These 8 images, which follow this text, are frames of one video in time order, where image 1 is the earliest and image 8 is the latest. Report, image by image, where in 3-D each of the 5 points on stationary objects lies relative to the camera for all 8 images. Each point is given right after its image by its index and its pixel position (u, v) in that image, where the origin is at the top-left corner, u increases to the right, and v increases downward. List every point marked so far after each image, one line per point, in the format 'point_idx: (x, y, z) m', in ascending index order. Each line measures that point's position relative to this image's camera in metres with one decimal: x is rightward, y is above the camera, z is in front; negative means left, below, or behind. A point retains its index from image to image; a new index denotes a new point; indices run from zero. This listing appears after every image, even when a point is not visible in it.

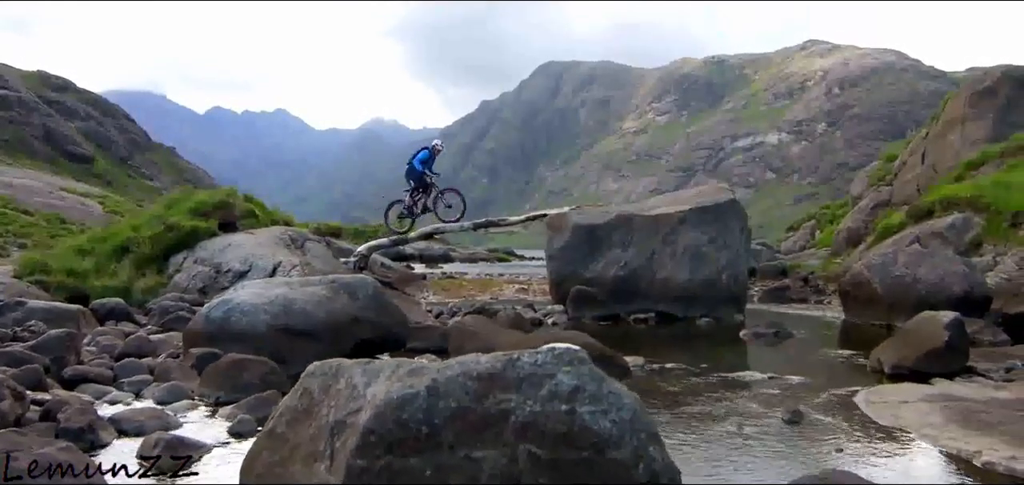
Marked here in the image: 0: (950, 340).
0: (+8.2, -1.8, +15.8) m
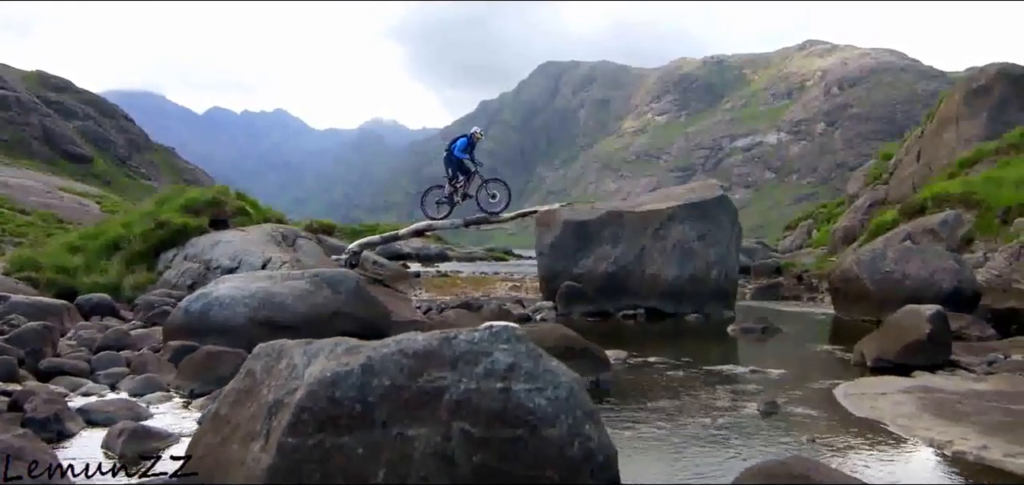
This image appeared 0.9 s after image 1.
0: (+7.8, -1.6, +15.7) m
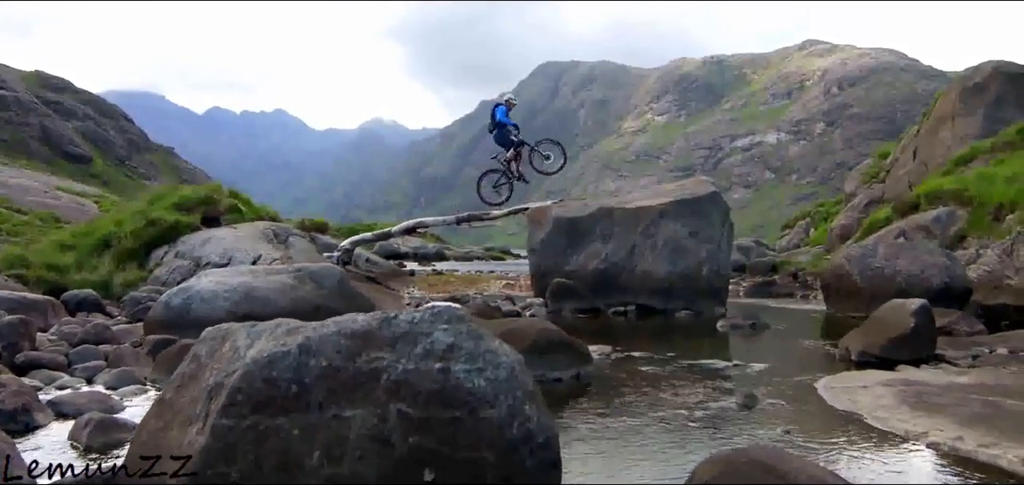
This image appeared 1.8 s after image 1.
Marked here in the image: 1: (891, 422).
0: (+7.5, -1.5, +15.6) m
1: (+4.7, -2.2, +10.6) m
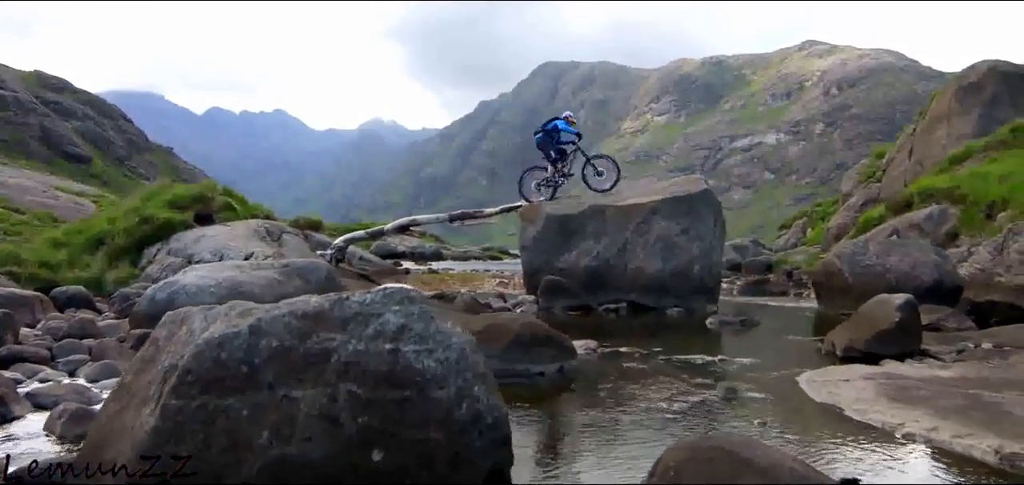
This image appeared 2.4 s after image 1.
0: (+7.2, -1.4, +15.6) m
1: (+4.4, -2.1, +10.6) m
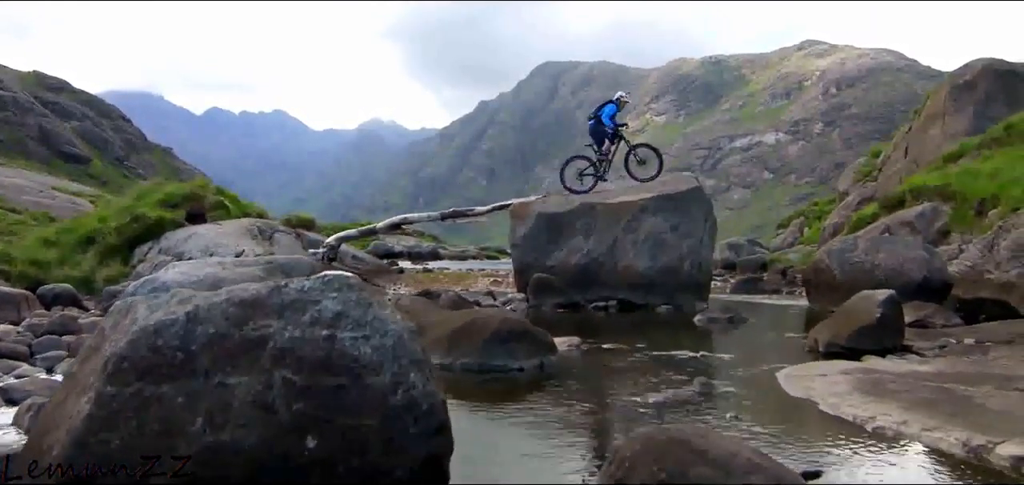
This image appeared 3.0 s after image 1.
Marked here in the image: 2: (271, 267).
0: (+6.8, -1.3, +15.6) m
1: (+4.1, -2.1, +10.5) m
2: (-5.0, -0.5, +17.5) m
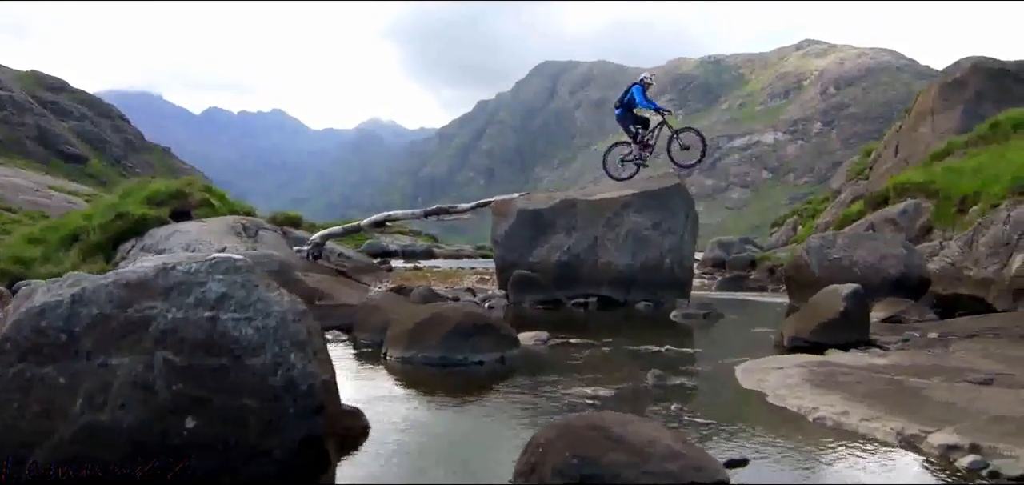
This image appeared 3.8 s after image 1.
0: (+6.2, -1.2, +15.6) m
1: (+3.5, -2.0, +10.6) m
2: (-5.6, -0.4, +17.5) m
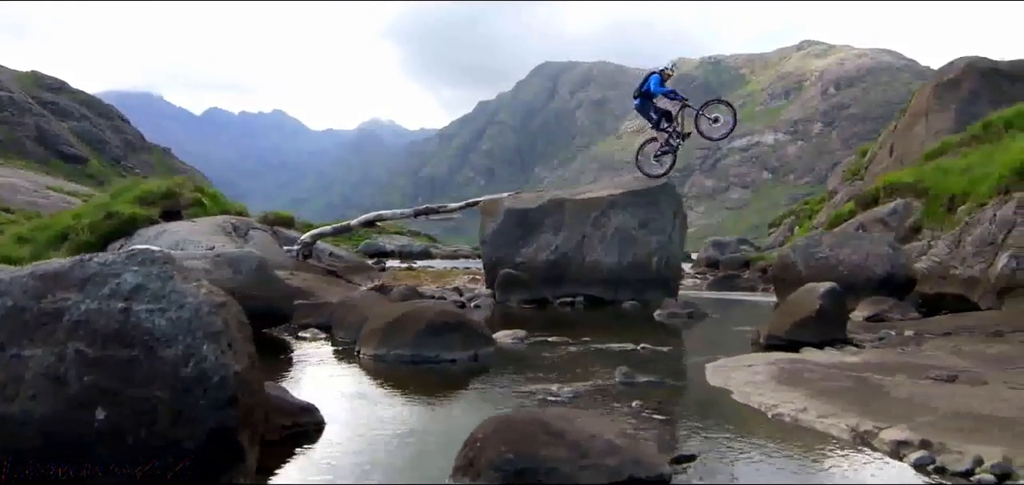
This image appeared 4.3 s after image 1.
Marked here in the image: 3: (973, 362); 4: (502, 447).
0: (+5.7, -1.2, +15.6) m
1: (+3.0, -1.9, +10.5) m
2: (-6.1, -0.4, +17.5) m
3: (+6.4, -1.7, +11.7) m
4: (-0.1, -1.6, +6.5) m
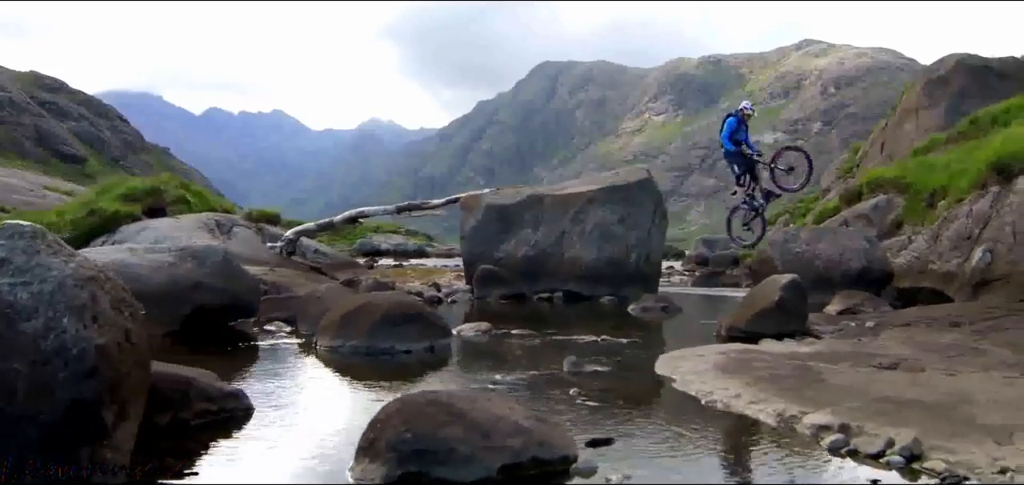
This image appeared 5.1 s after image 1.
0: (+5.0, -1.0, +15.6) m
1: (+2.3, -1.8, +10.5) m
2: (-6.8, -0.2, +17.5) m
3: (+5.6, -1.5, +11.6) m
4: (-0.8, -1.4, +6.5) m
